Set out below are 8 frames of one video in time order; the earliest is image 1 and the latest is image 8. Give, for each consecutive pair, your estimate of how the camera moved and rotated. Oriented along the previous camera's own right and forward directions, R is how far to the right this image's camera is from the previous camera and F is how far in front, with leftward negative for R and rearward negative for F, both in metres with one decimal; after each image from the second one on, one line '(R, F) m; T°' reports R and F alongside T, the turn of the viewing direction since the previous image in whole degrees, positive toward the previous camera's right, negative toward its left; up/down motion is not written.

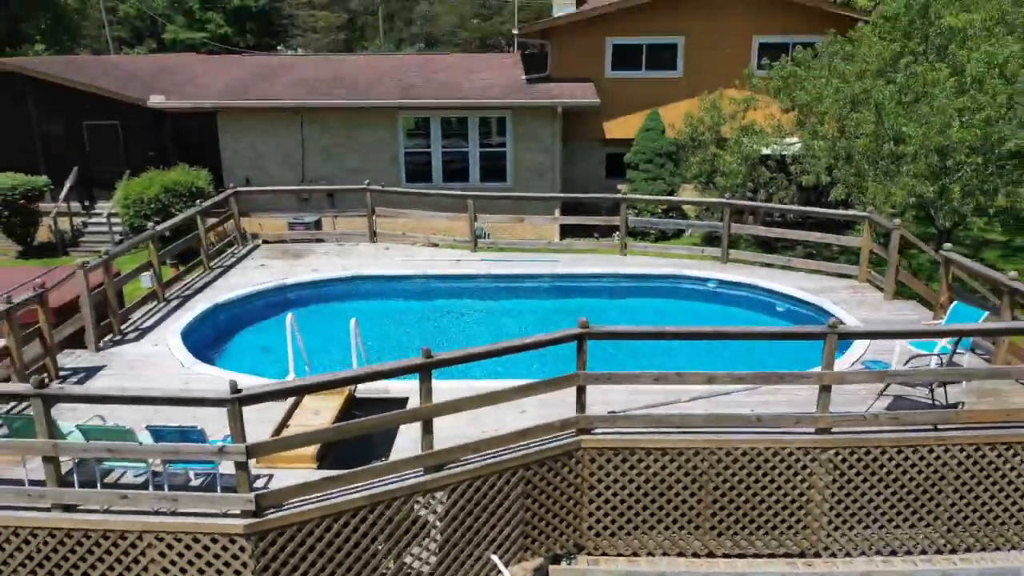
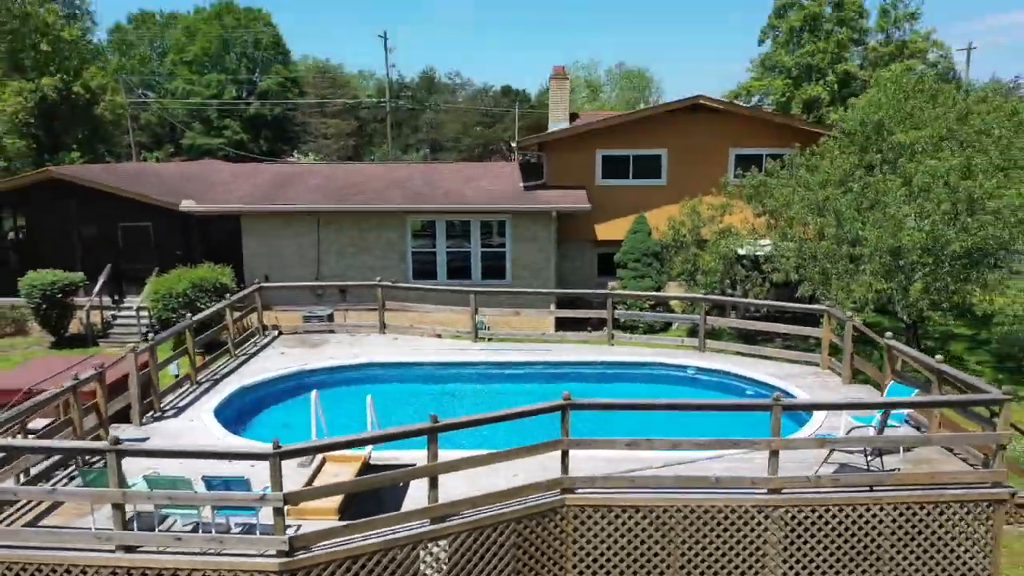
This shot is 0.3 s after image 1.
(0.0, -0.7) m; 0°
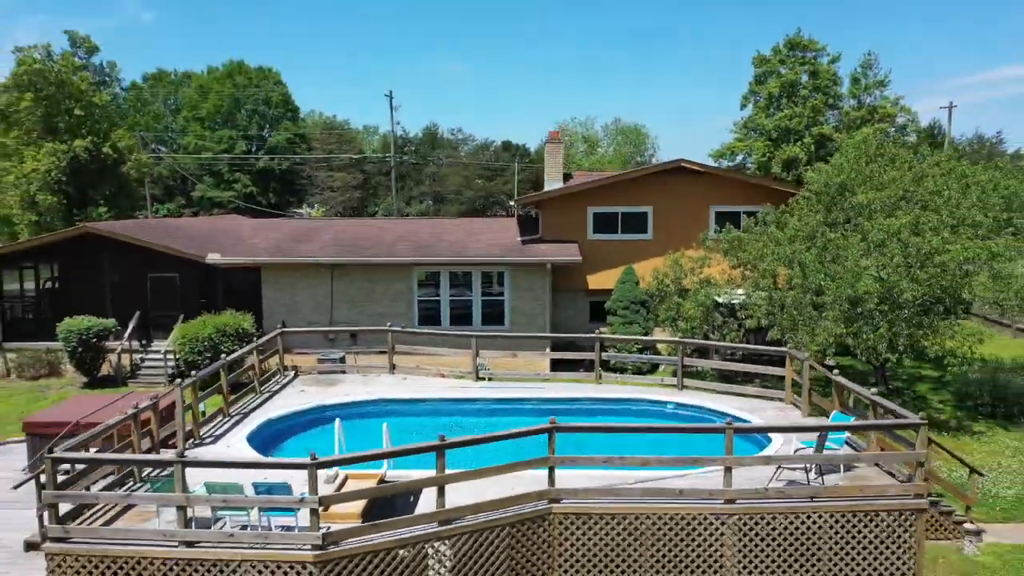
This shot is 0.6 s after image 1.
(0.0, -0.9) m; 0°
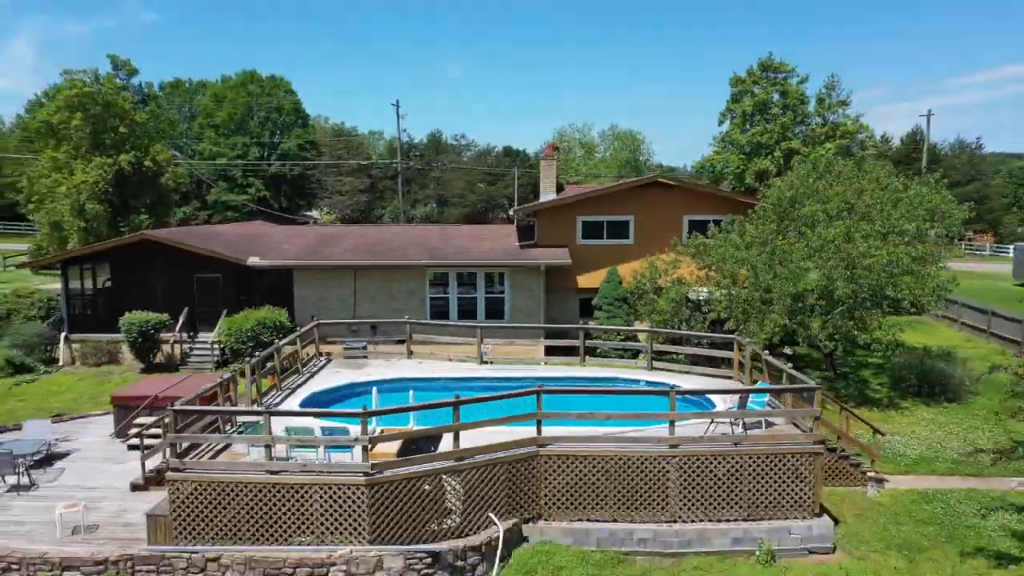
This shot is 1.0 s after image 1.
(0.0, -1.7) m; 0°
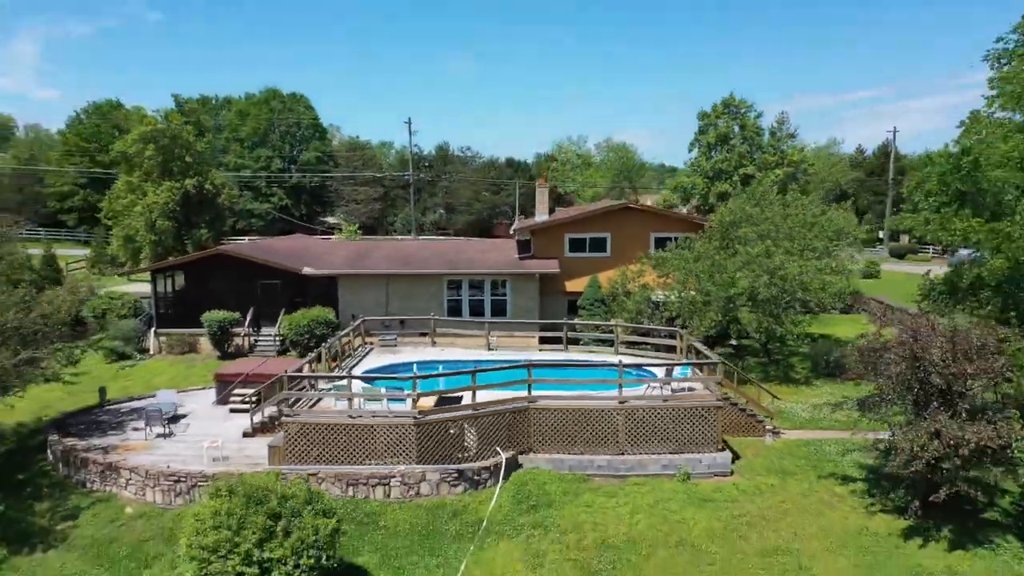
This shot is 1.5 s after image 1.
(0.0, -3.2) m; 0°
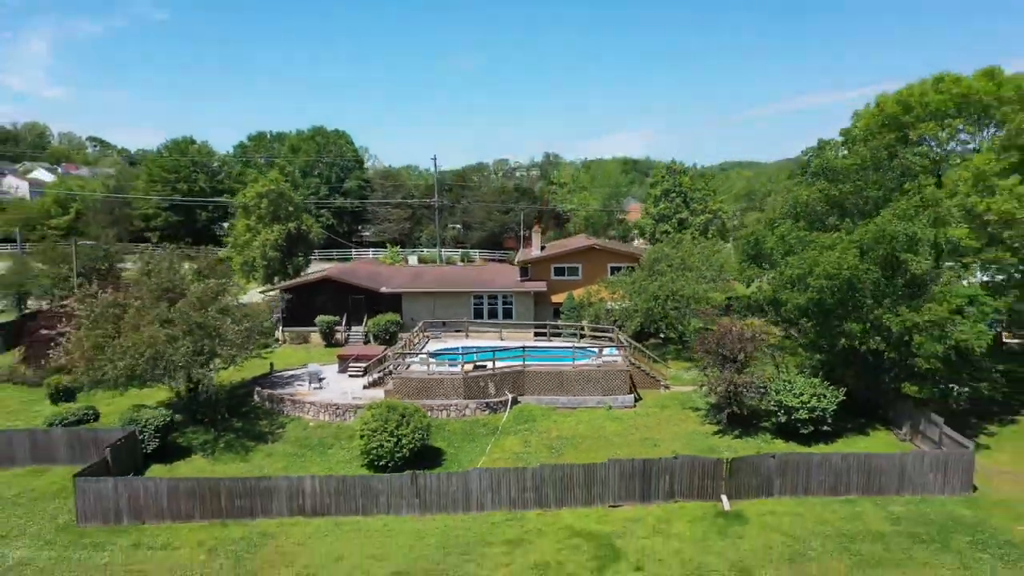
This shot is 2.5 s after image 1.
(+0.2, -8.4) m; -1°
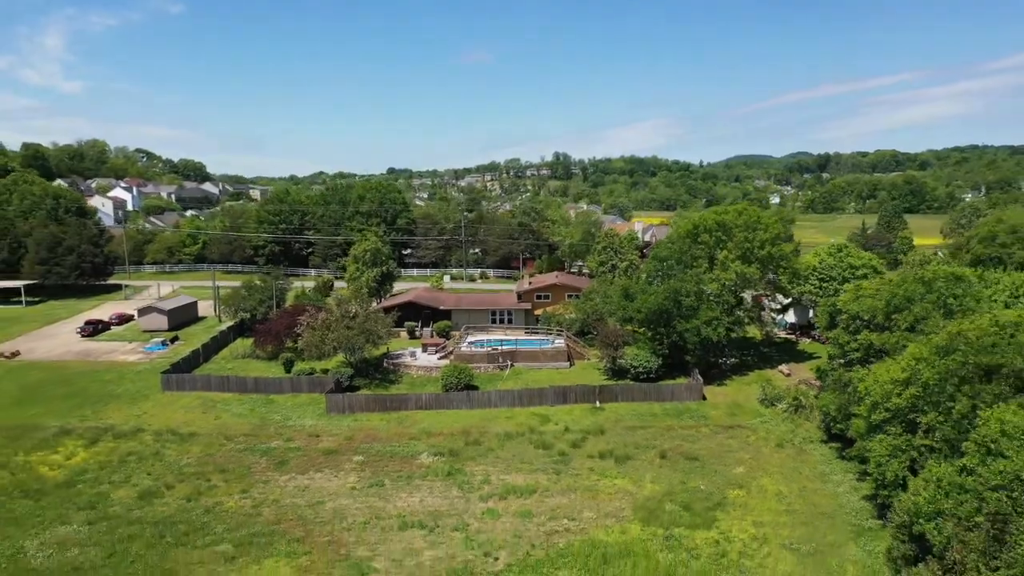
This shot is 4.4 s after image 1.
(+0.6, -19.6) m; -1°
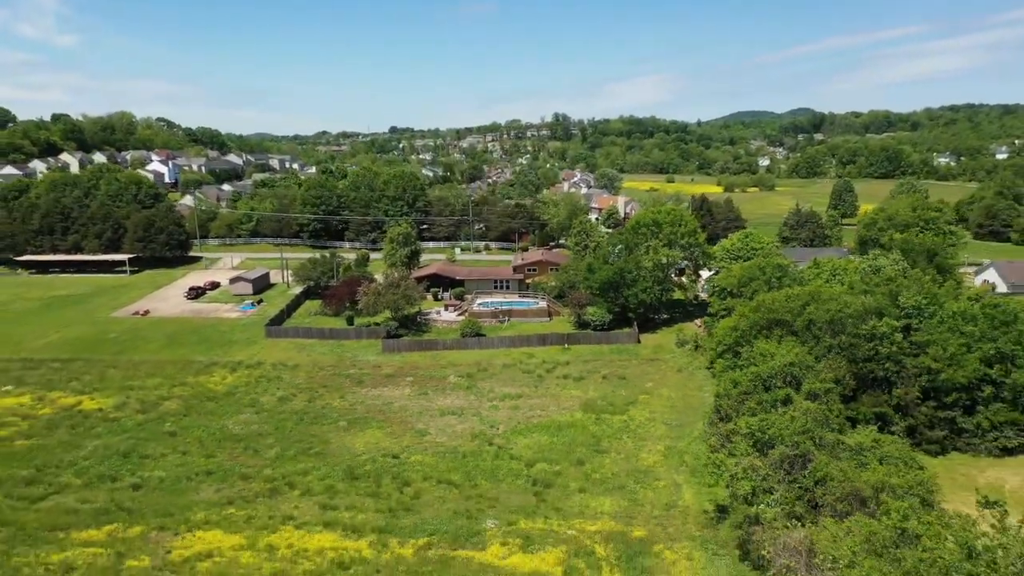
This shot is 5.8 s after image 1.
(+0.3, -15.8) m; 0°
